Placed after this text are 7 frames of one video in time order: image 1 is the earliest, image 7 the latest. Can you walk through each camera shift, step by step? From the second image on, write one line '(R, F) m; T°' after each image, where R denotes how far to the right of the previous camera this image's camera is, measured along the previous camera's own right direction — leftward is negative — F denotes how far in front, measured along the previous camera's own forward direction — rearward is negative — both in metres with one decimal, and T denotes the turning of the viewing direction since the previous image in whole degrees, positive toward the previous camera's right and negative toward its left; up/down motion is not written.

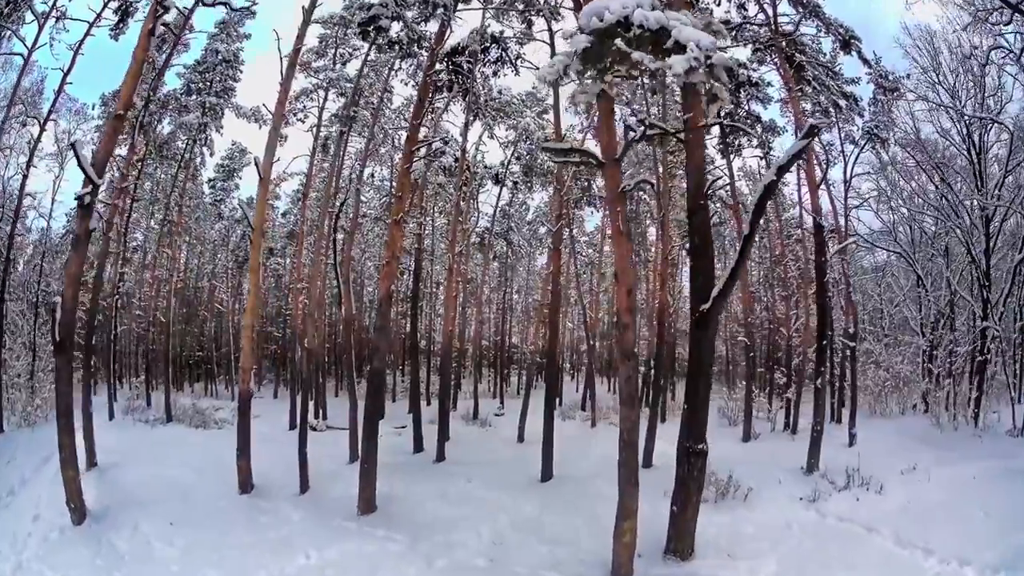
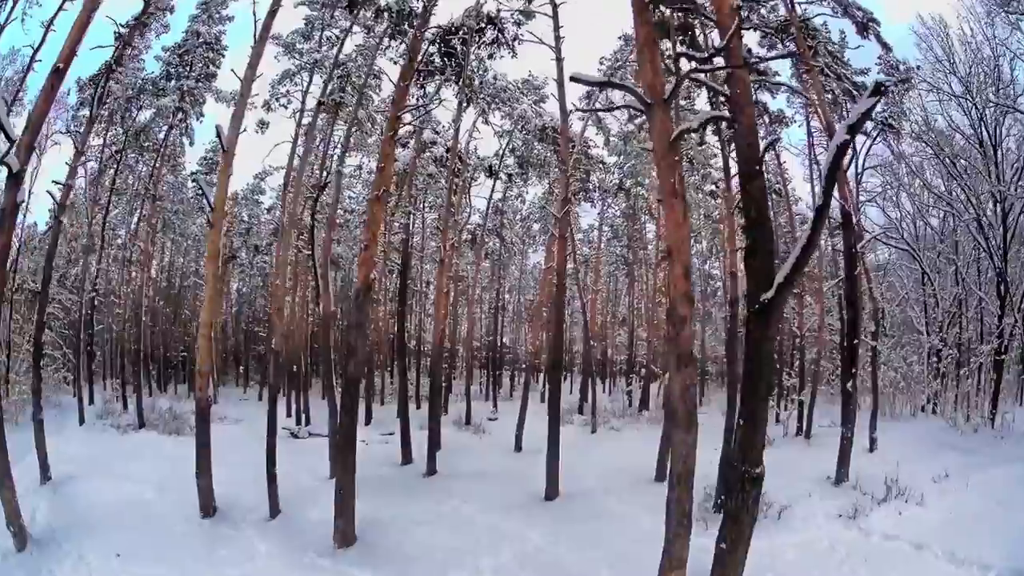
(-0.1, +1.0) m; +1°
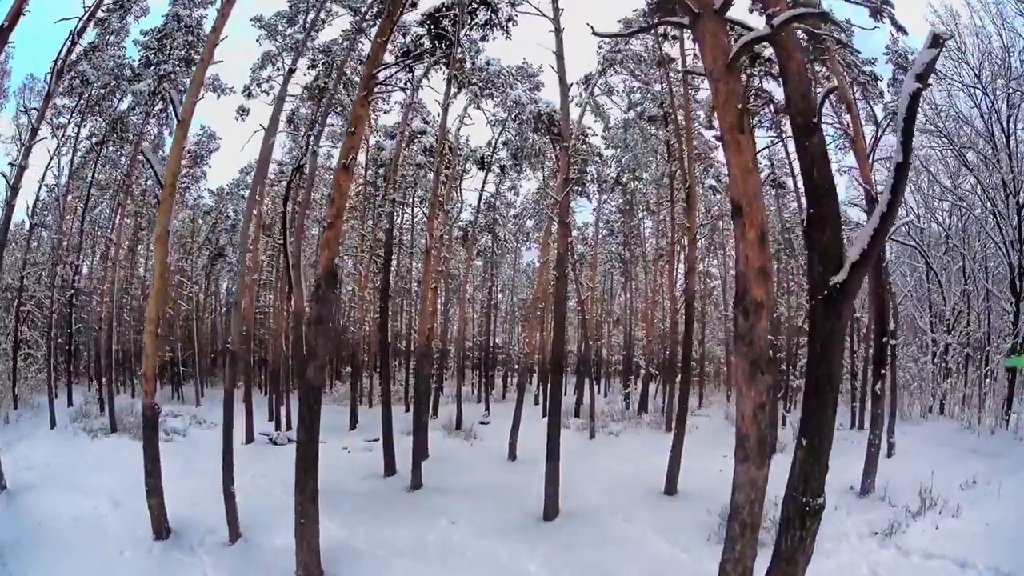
(0.0, +0.8) m; +1°
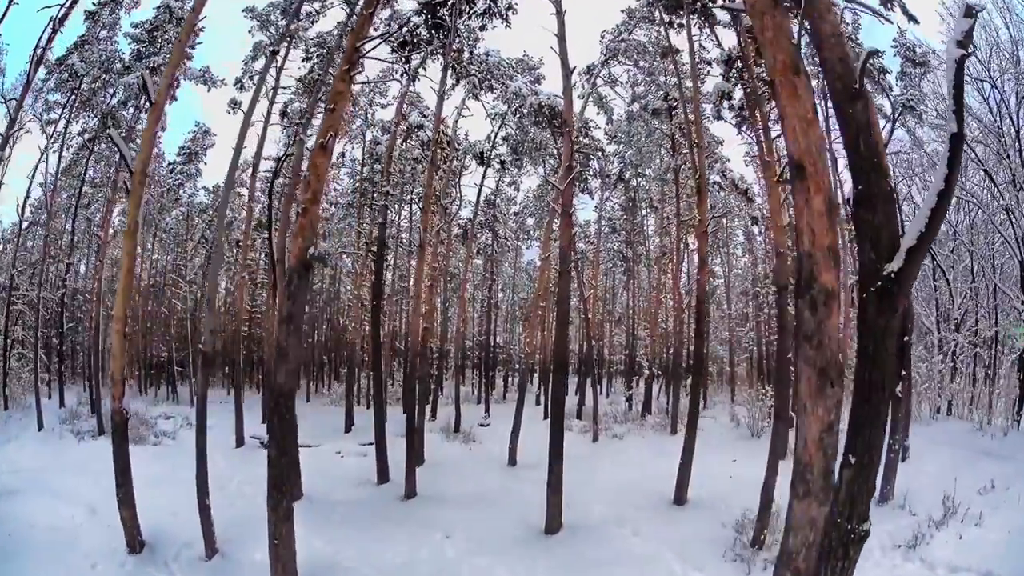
(0.0, +0.4) m; 0°
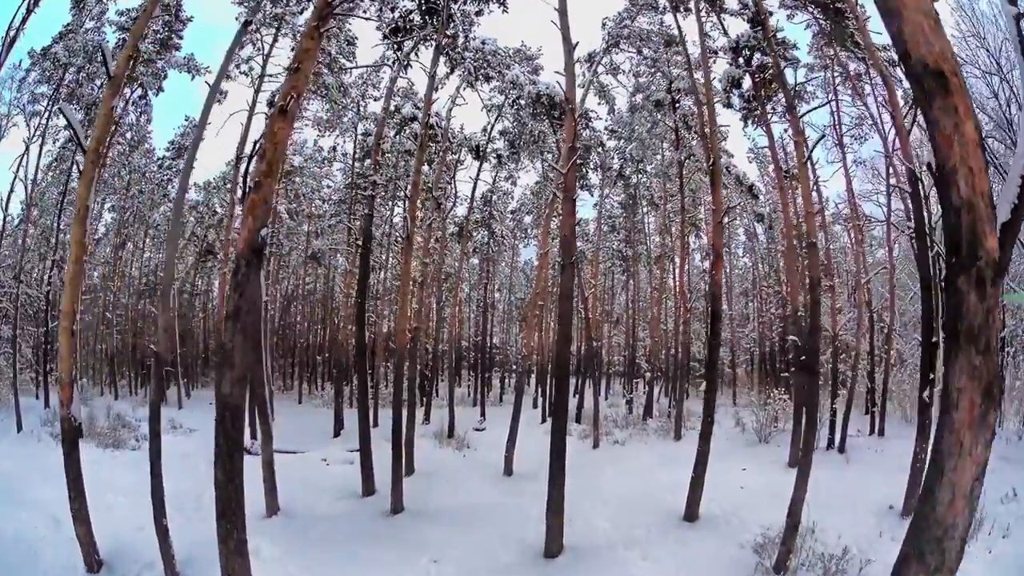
(0.0, +0.6) m; 0°
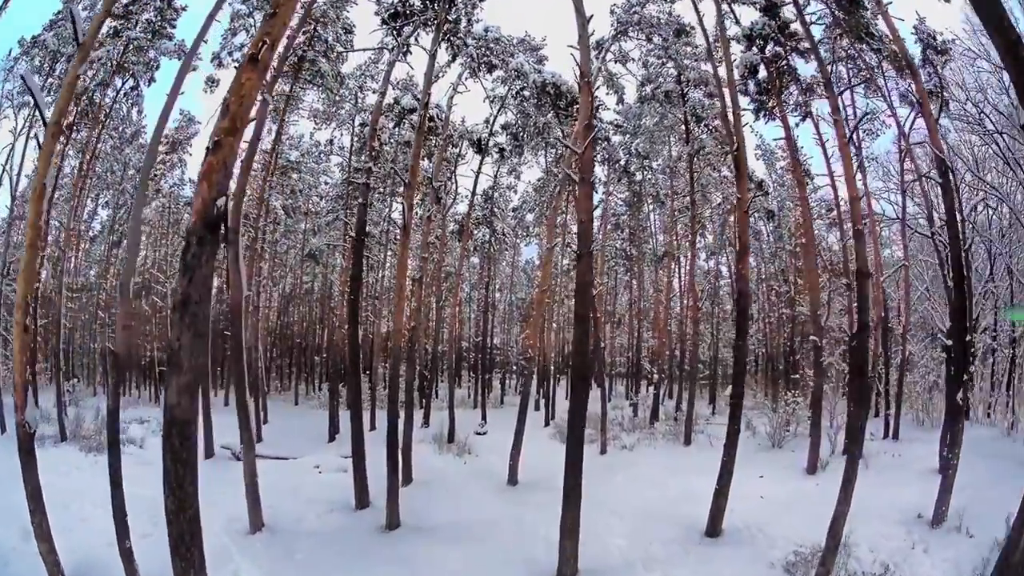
(-0.1, +0.5) m; 0°
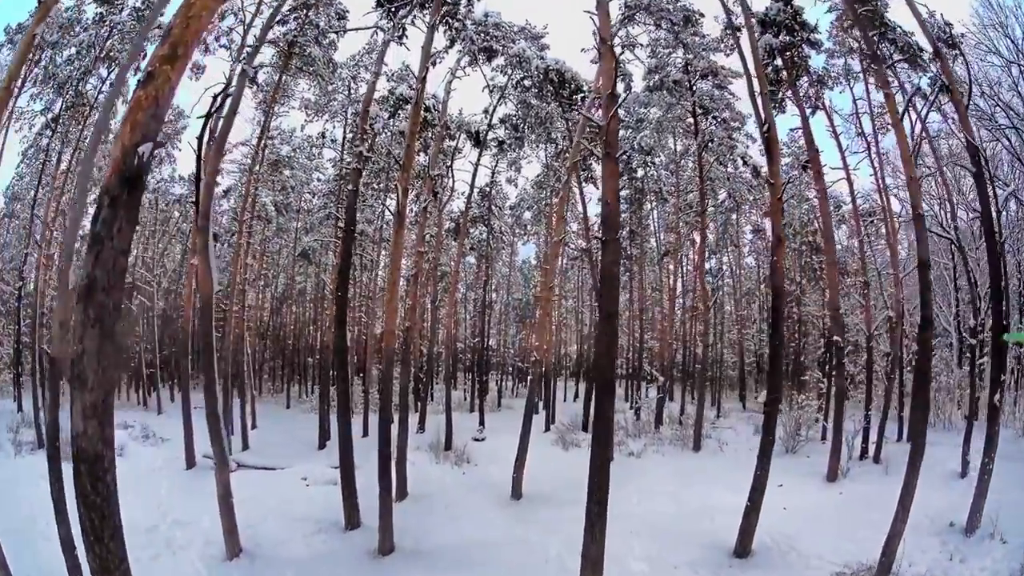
(-0.1, +0.6) m; 0°
